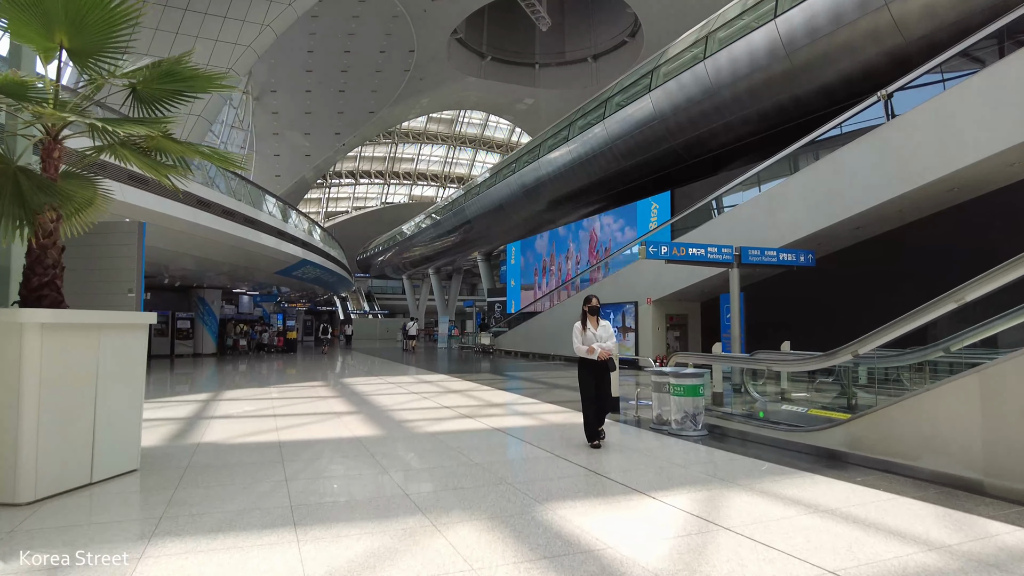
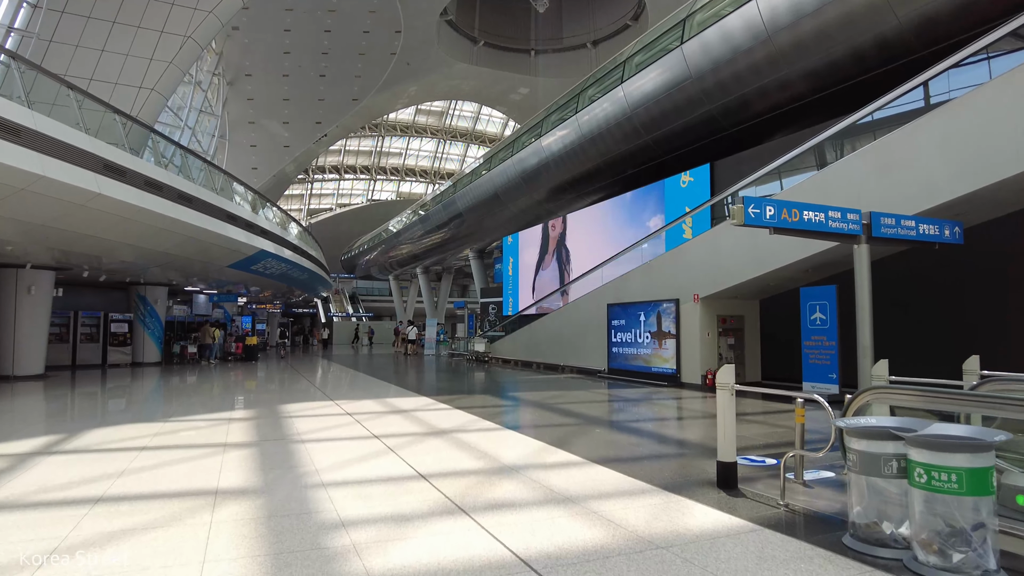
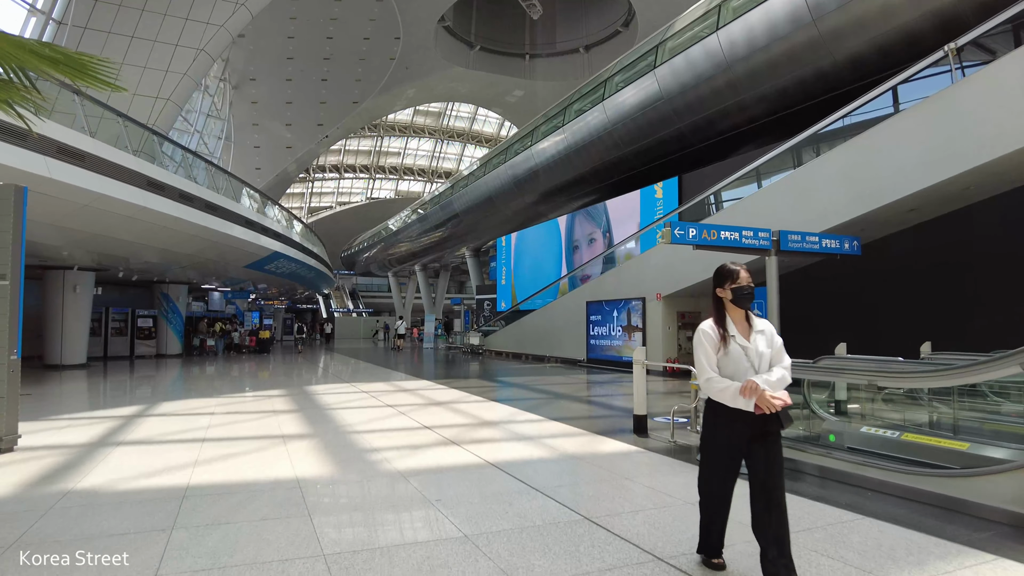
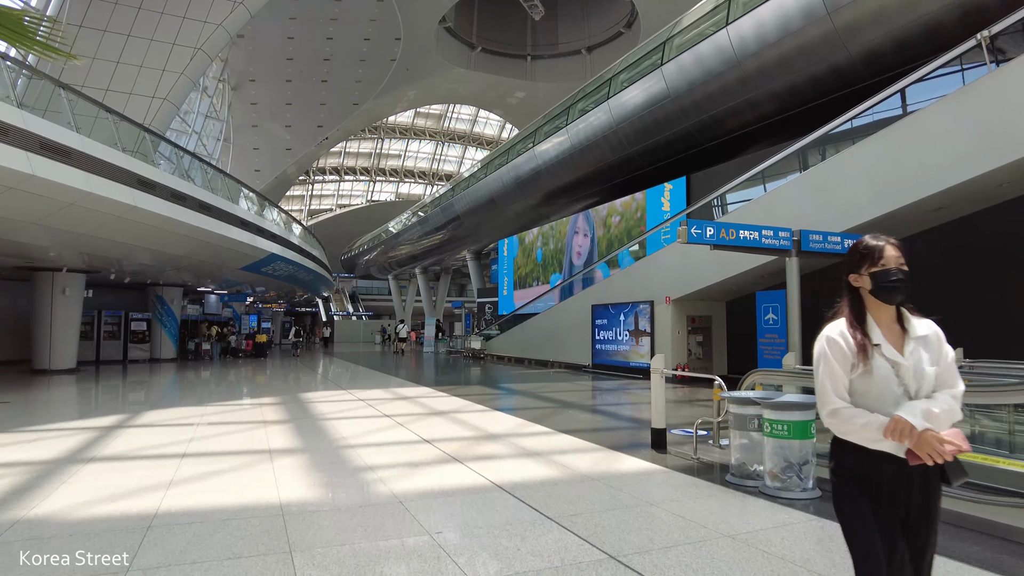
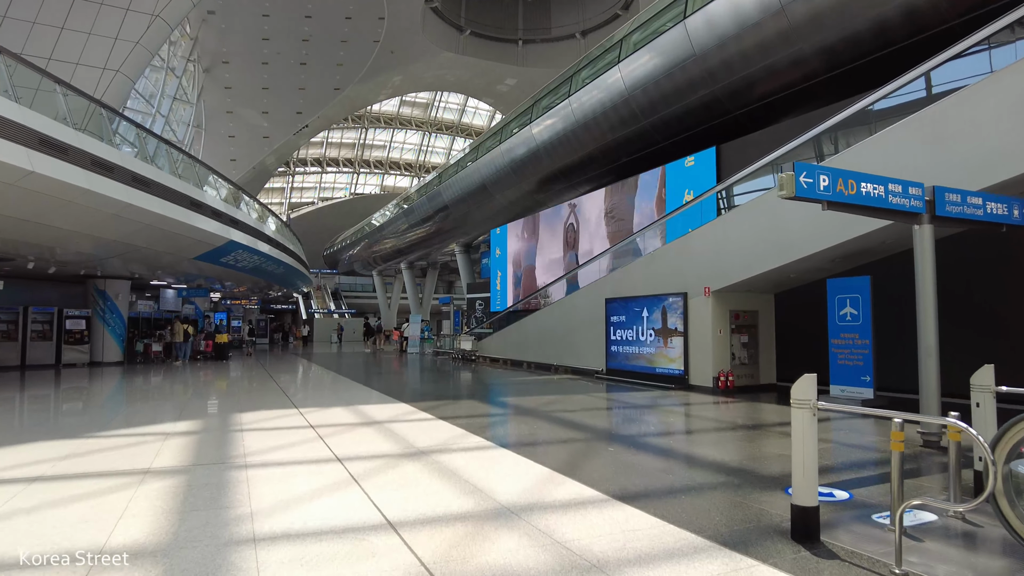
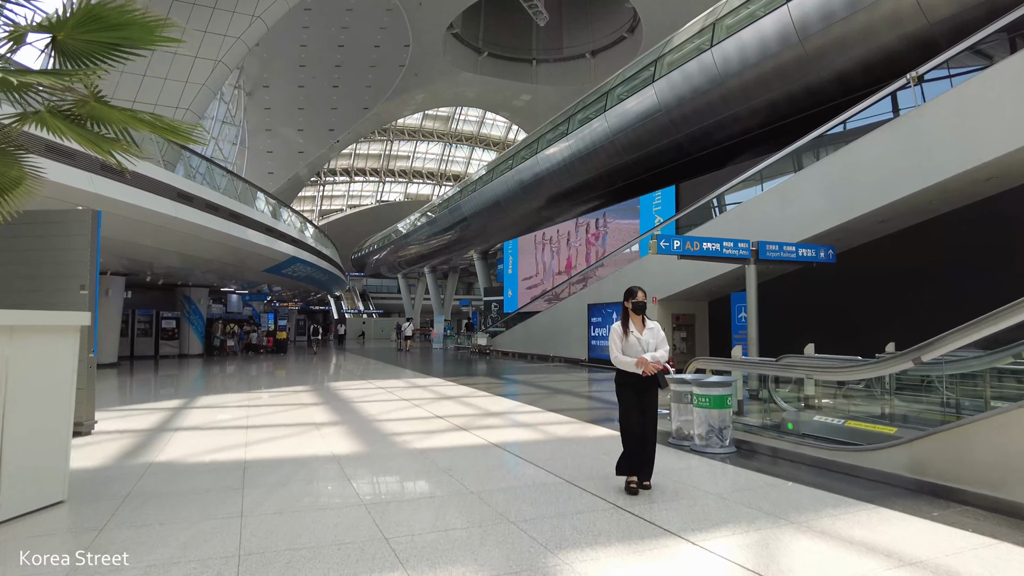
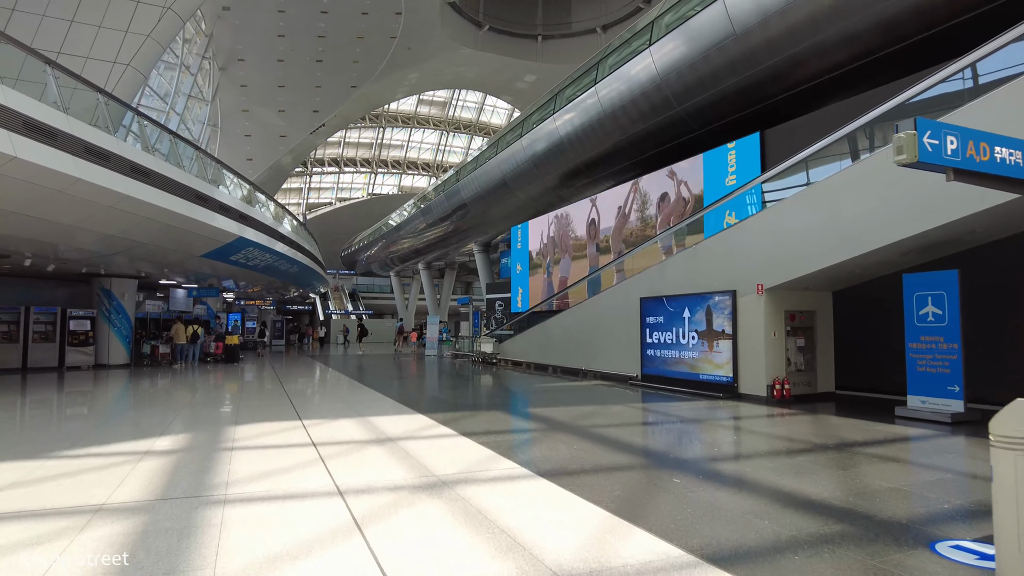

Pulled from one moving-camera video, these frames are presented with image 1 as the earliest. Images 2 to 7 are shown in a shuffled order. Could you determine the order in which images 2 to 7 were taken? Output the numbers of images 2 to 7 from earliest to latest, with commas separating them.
6, 3, 4, 2, 5, 7
